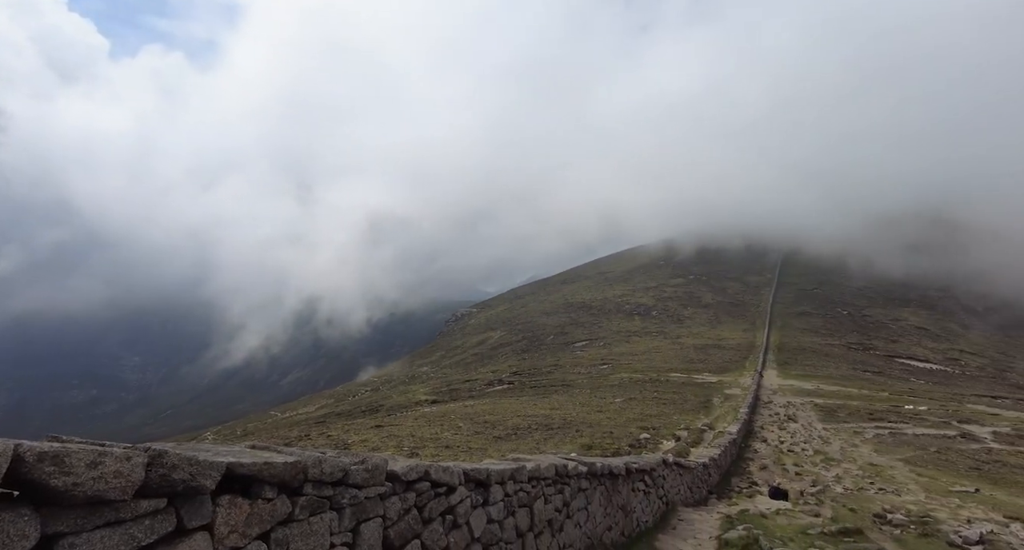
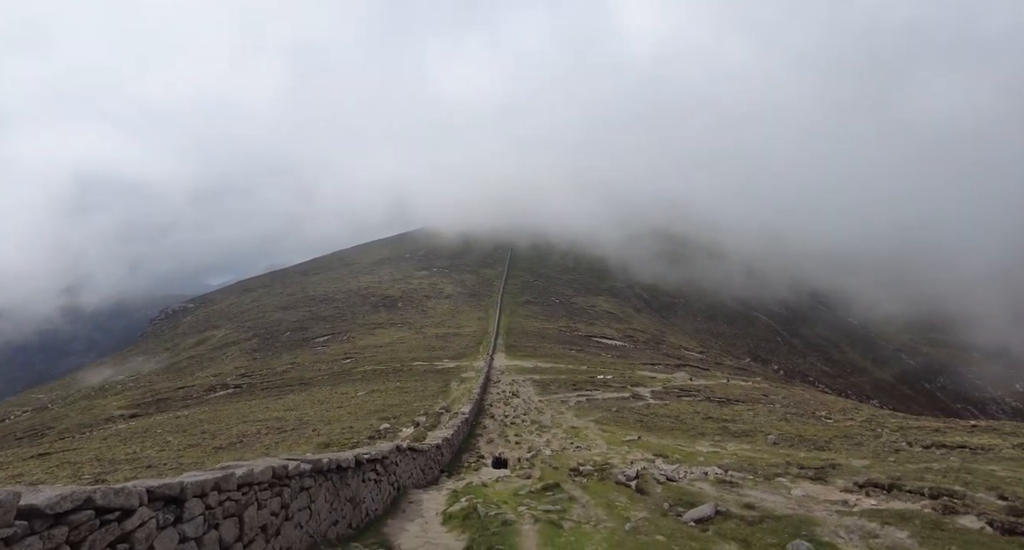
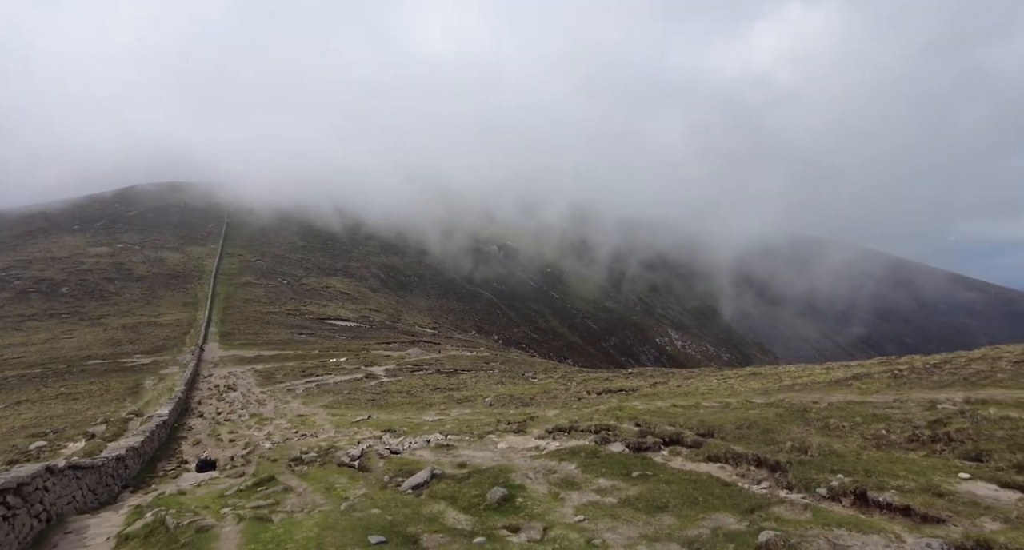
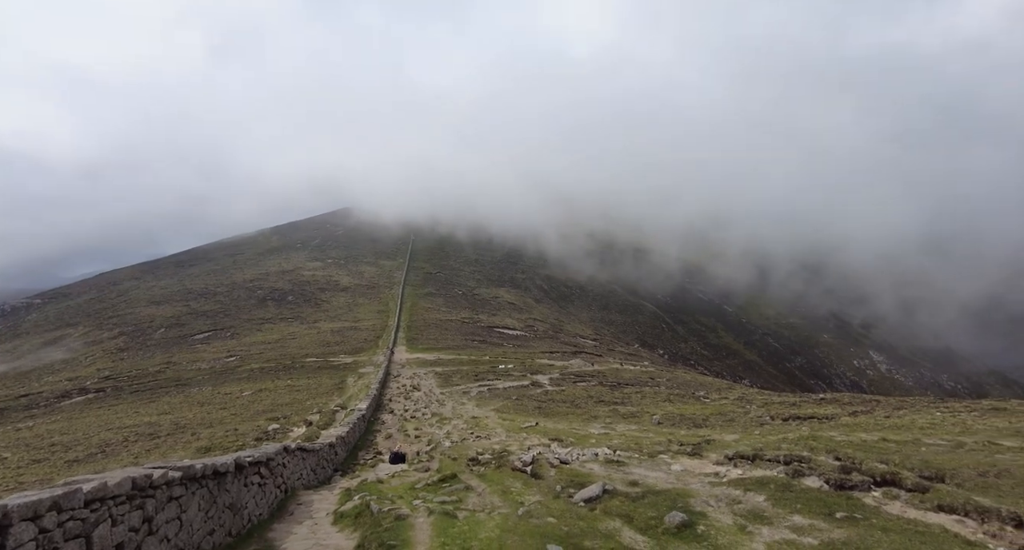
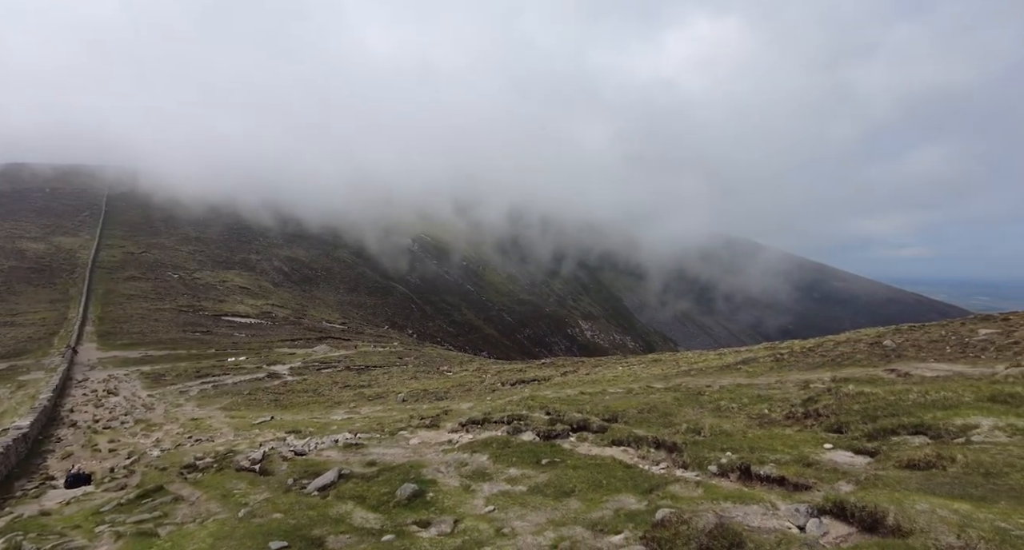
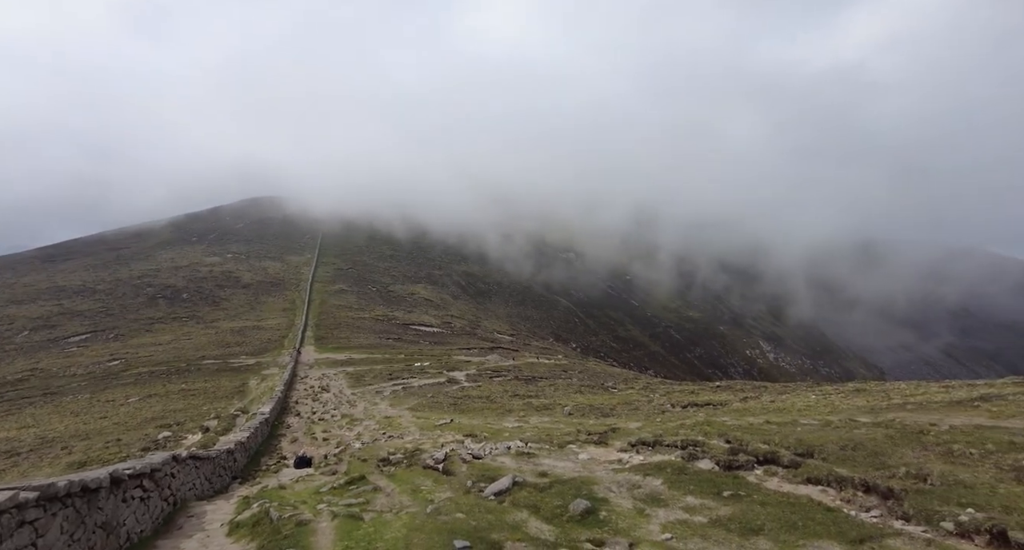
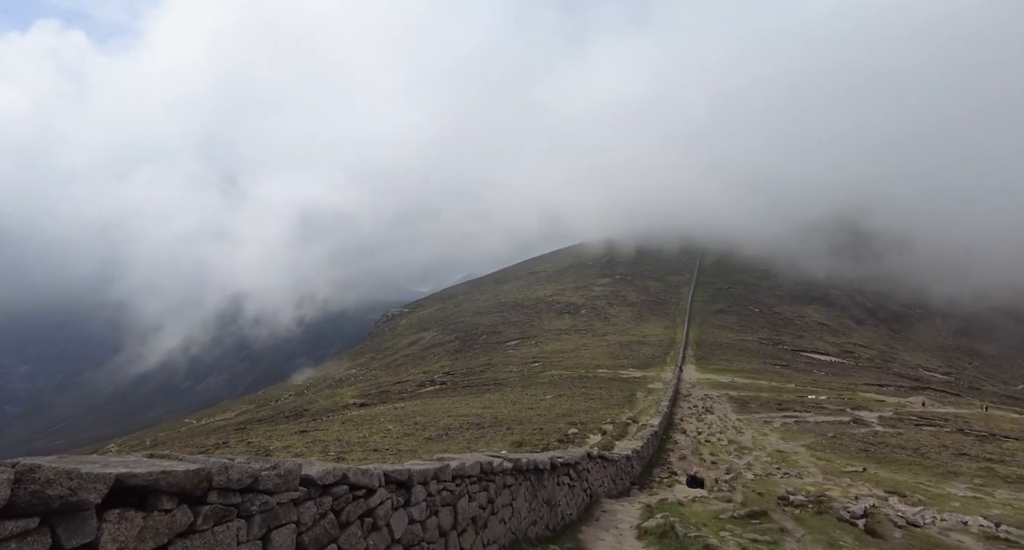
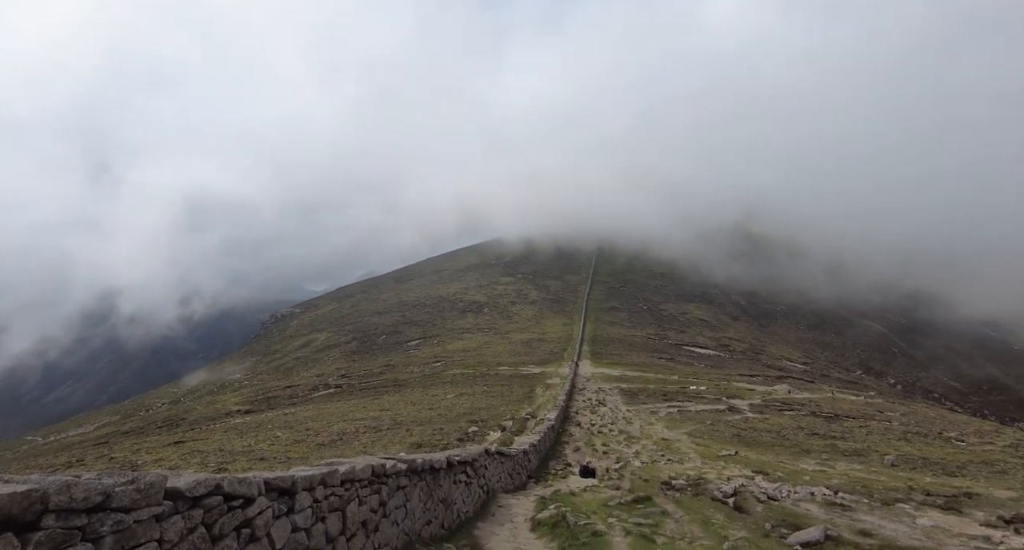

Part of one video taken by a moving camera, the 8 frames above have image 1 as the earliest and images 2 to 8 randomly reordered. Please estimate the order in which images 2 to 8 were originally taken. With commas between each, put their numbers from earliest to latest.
7, 8, 2, 4, 6, 3, 5
